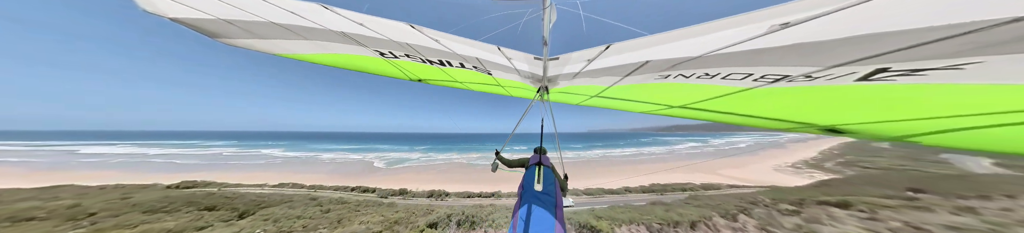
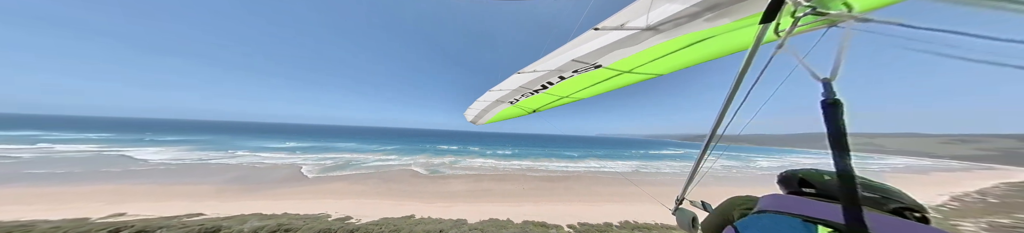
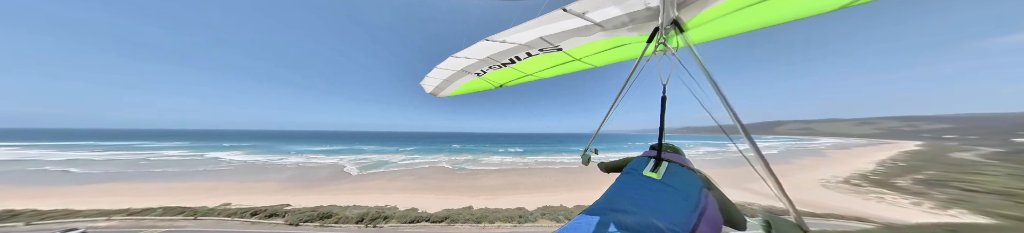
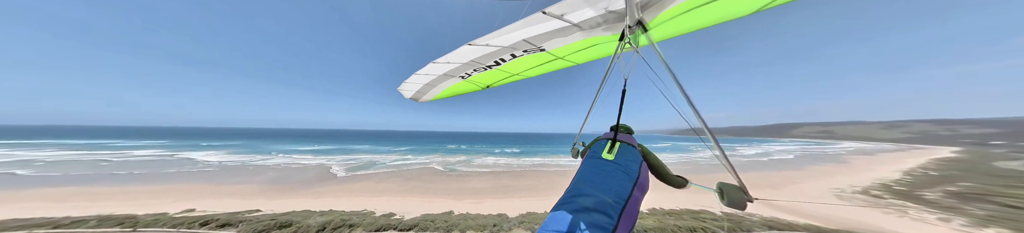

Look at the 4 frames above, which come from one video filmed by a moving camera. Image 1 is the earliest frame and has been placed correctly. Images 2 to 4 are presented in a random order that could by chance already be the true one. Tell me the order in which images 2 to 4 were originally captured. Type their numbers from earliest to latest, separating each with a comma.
3, 4, 2
